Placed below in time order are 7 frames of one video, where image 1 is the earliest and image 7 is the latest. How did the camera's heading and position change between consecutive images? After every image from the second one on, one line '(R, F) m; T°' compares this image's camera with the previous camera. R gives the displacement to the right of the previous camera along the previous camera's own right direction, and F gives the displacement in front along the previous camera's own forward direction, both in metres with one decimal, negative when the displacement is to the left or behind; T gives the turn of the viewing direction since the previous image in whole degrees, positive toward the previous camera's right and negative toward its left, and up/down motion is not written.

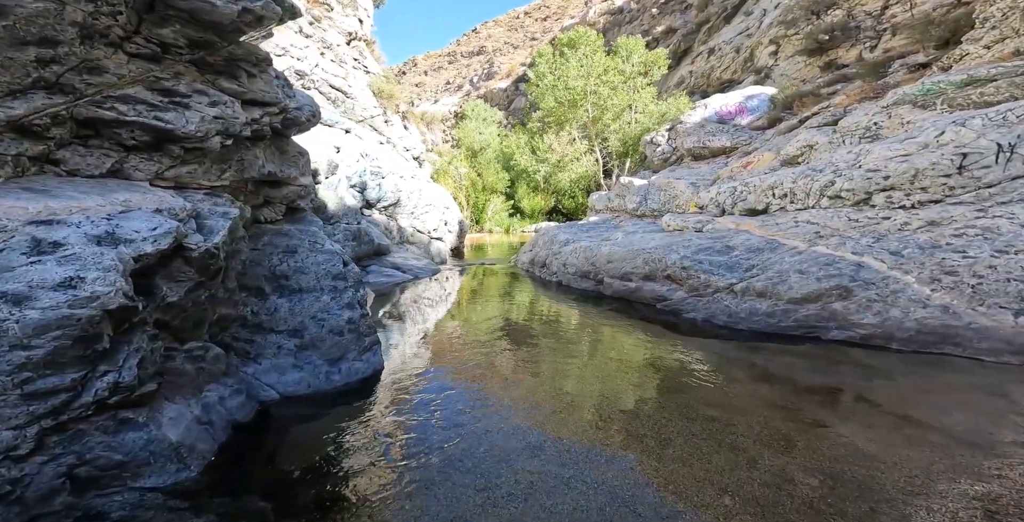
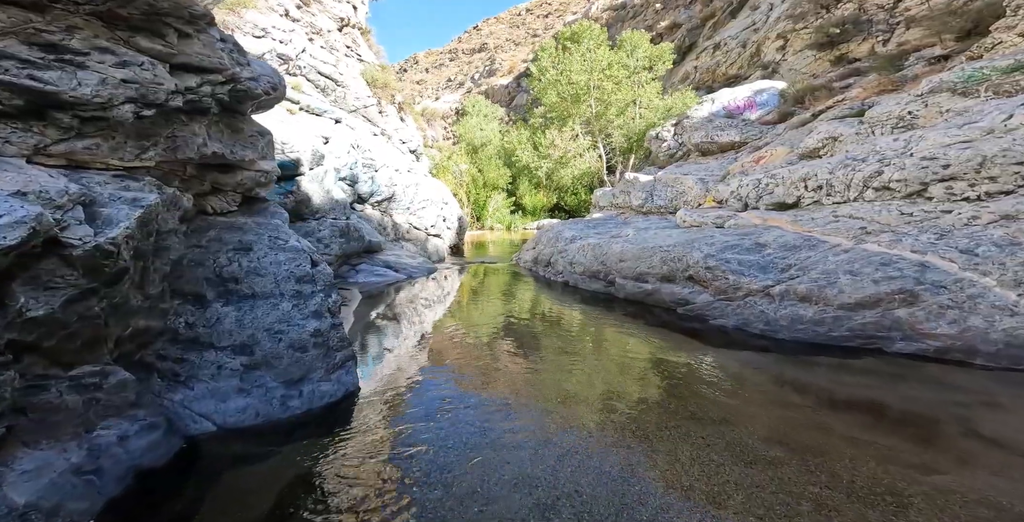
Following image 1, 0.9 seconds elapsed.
(0.0, +1.2) m; 0°
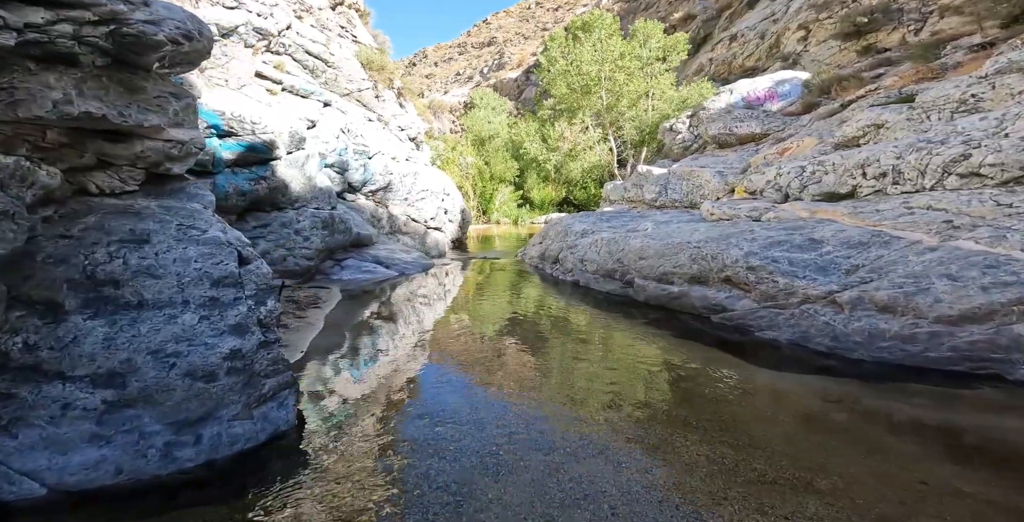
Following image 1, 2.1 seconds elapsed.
(+0.1, +1.5) m; -1°
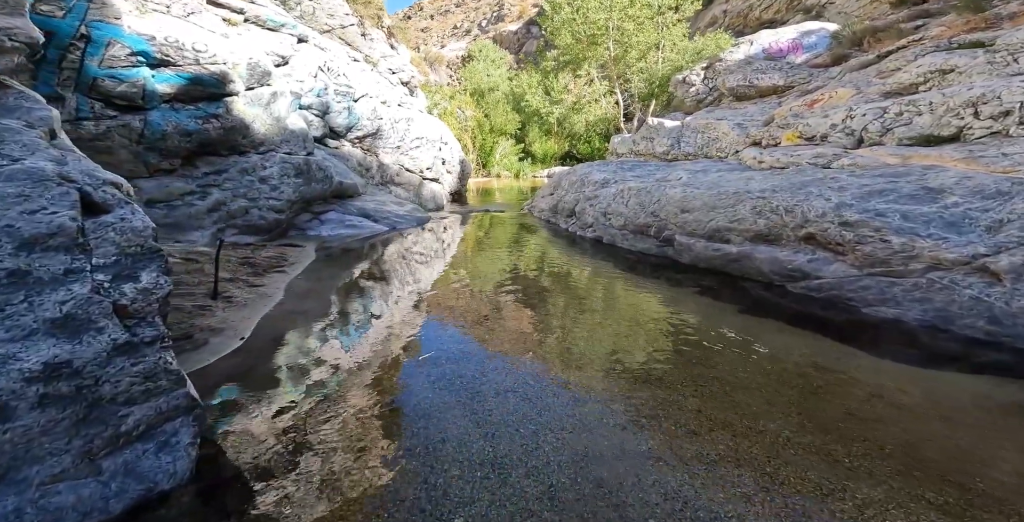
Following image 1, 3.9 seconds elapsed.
(-0.2, +1.7) m; 0°
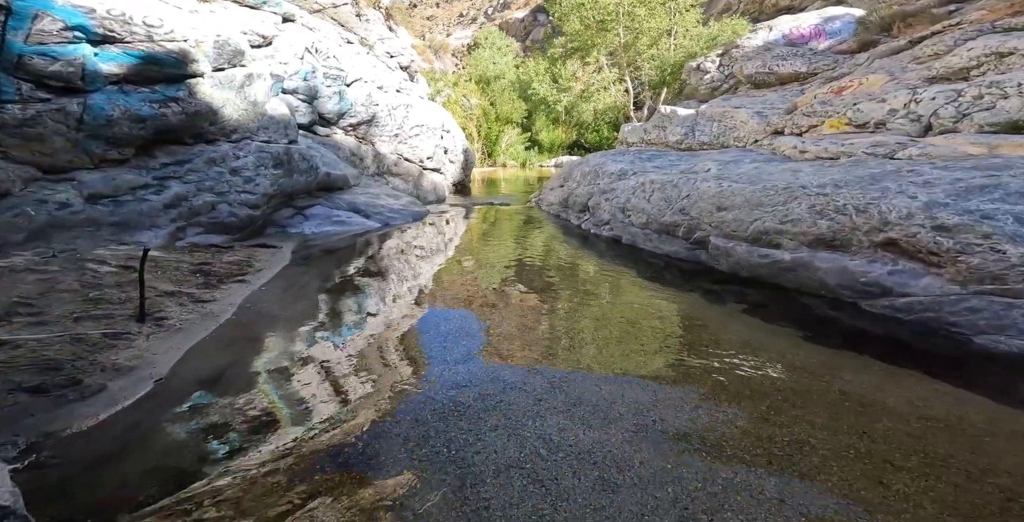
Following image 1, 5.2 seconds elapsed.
(0.0, +1.0) m; -1°
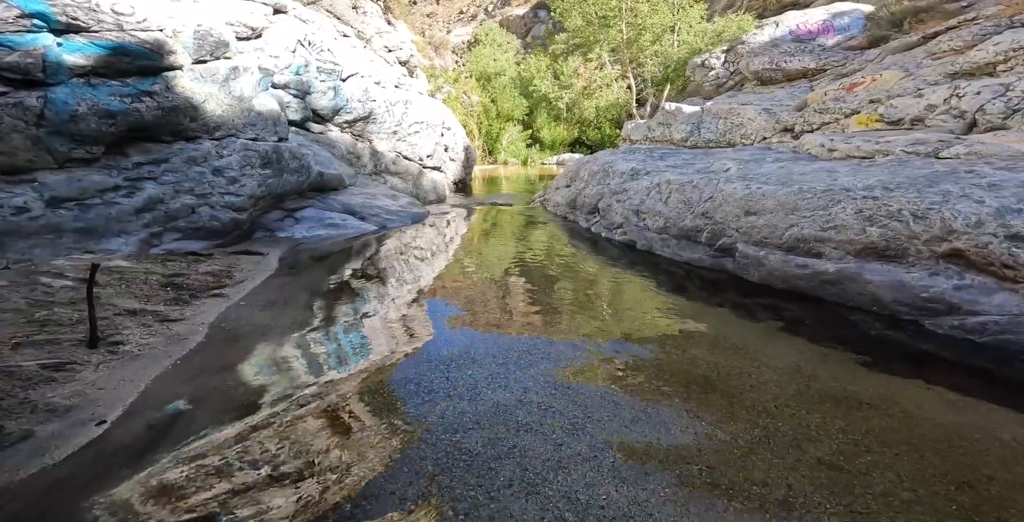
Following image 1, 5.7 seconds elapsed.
(-0.1, +0.6) m; 0°
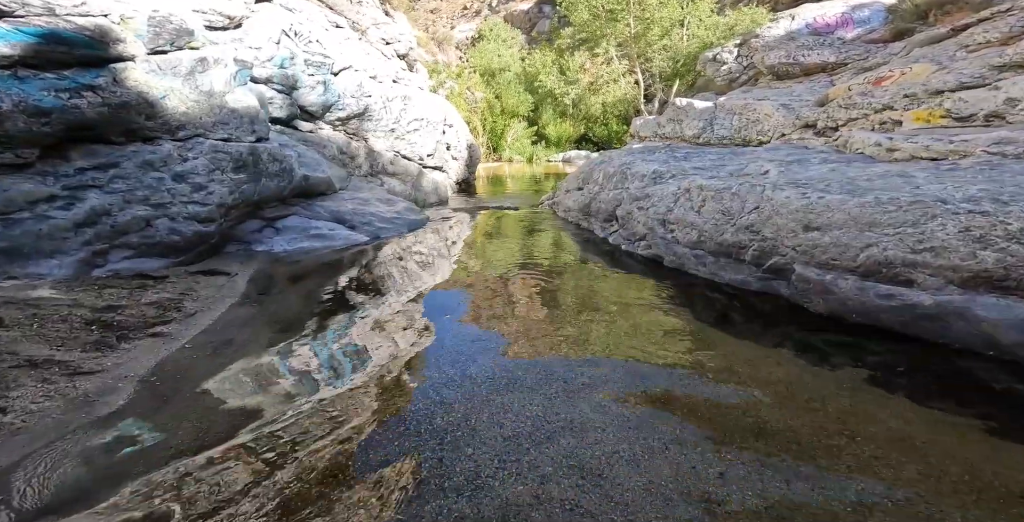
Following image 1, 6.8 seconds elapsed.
(-0.1, +0.9) m; -1°
